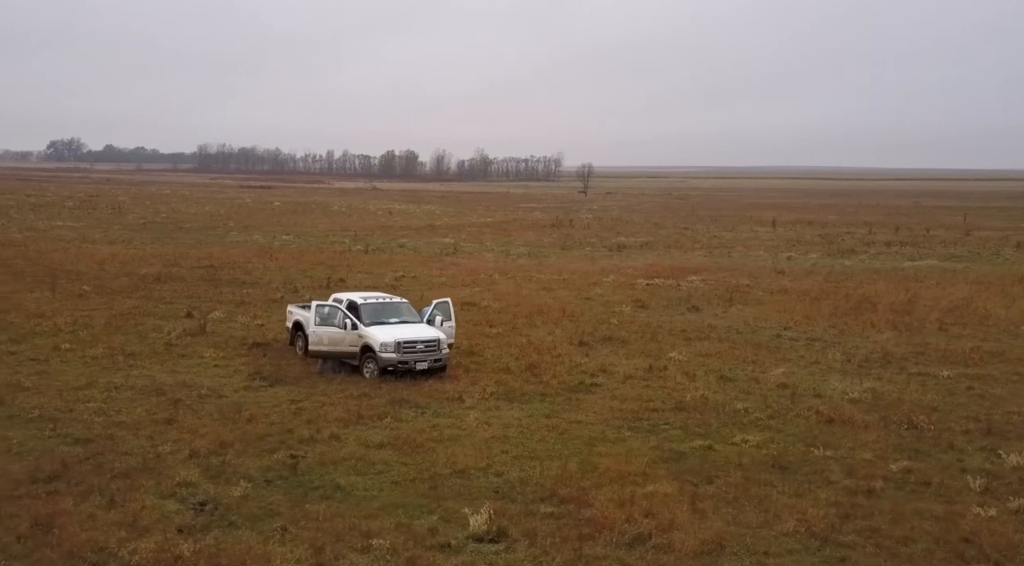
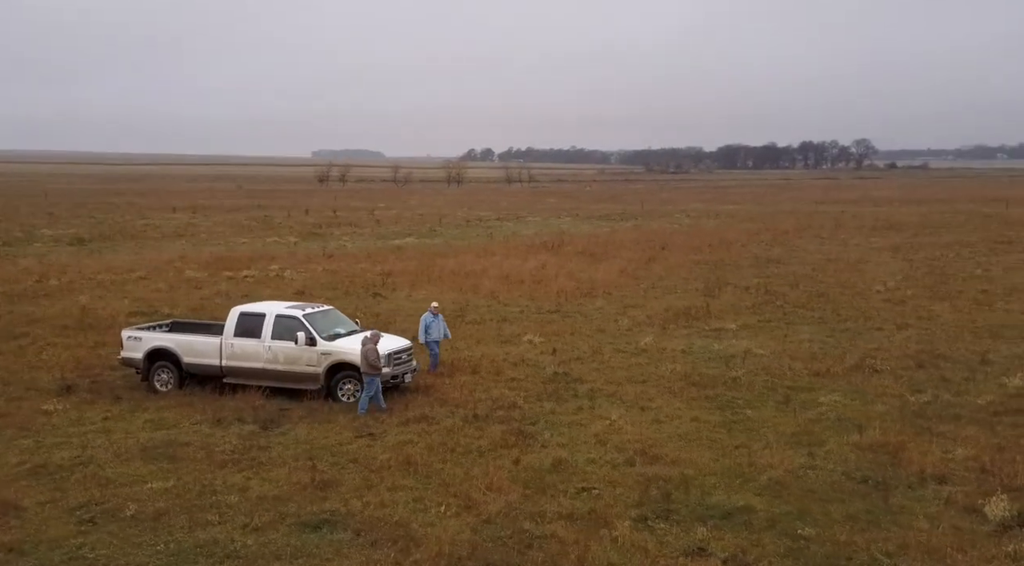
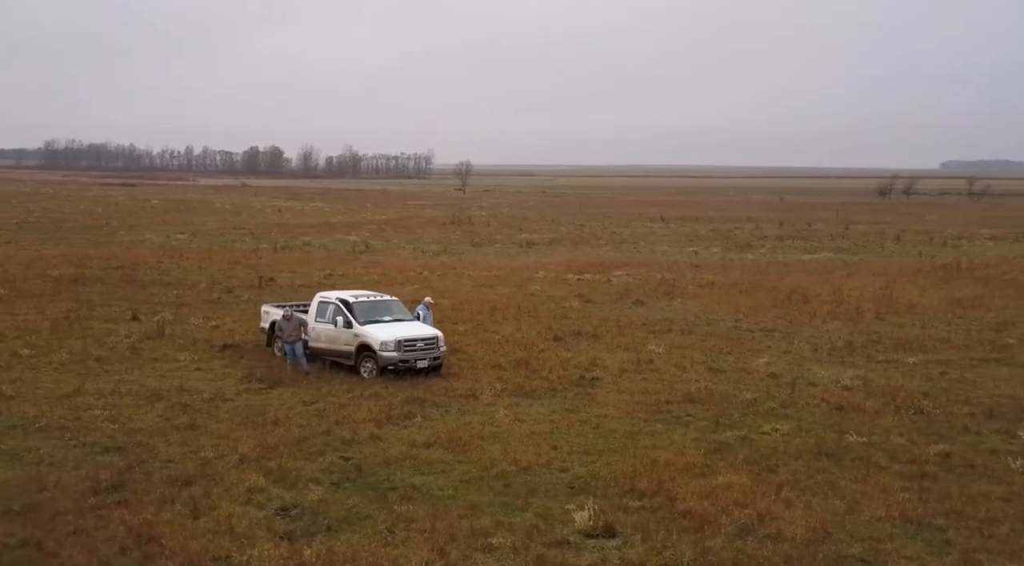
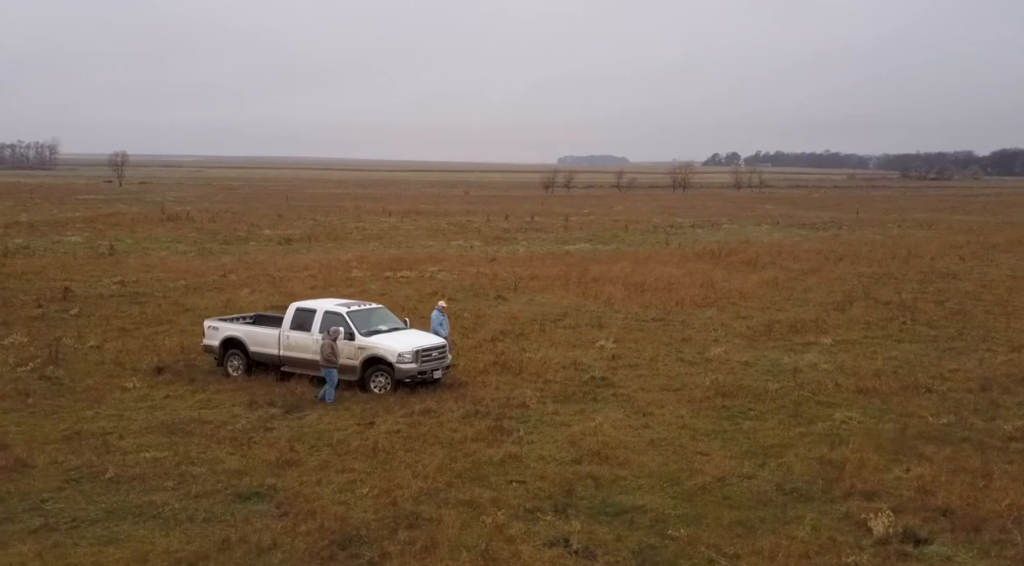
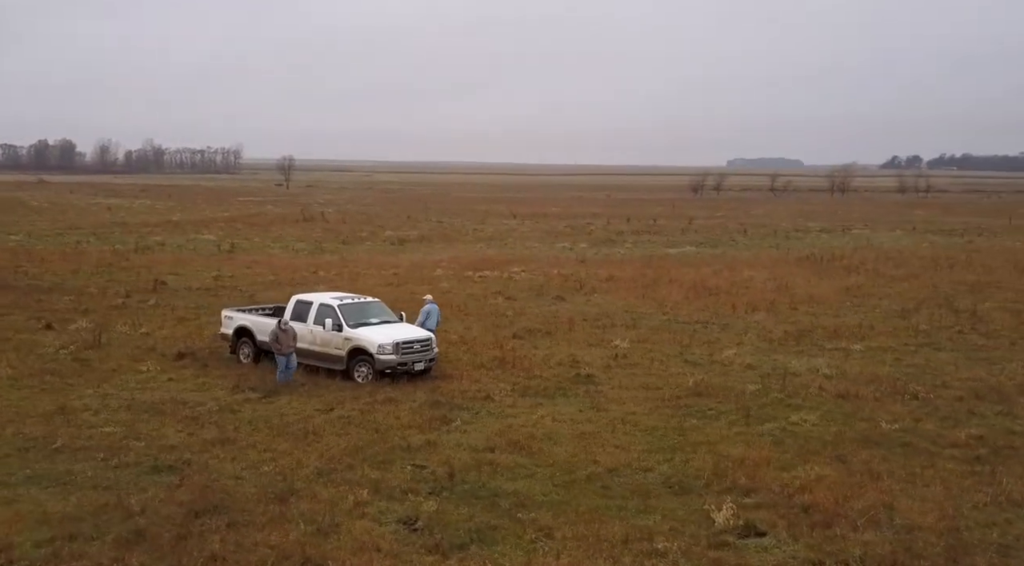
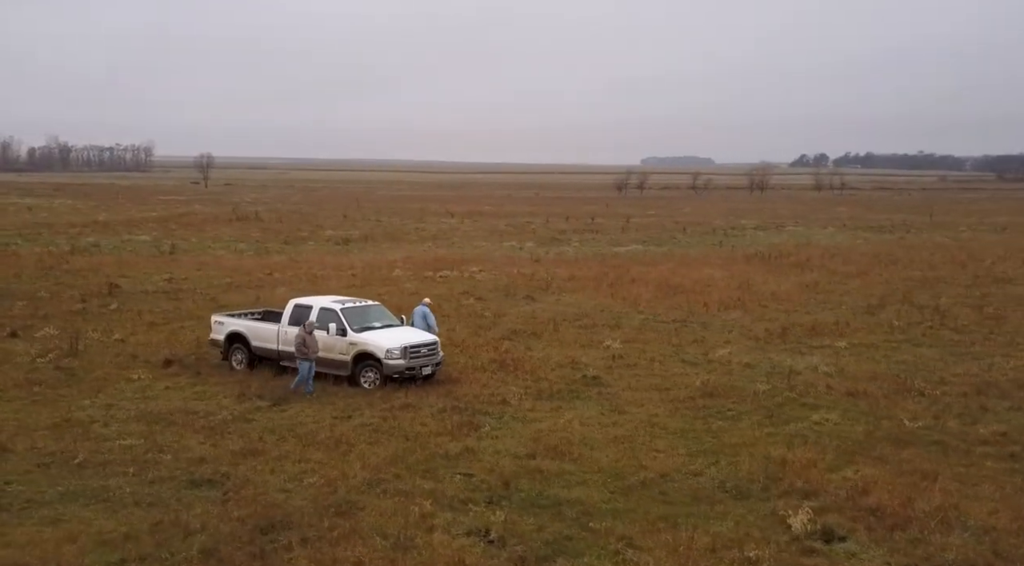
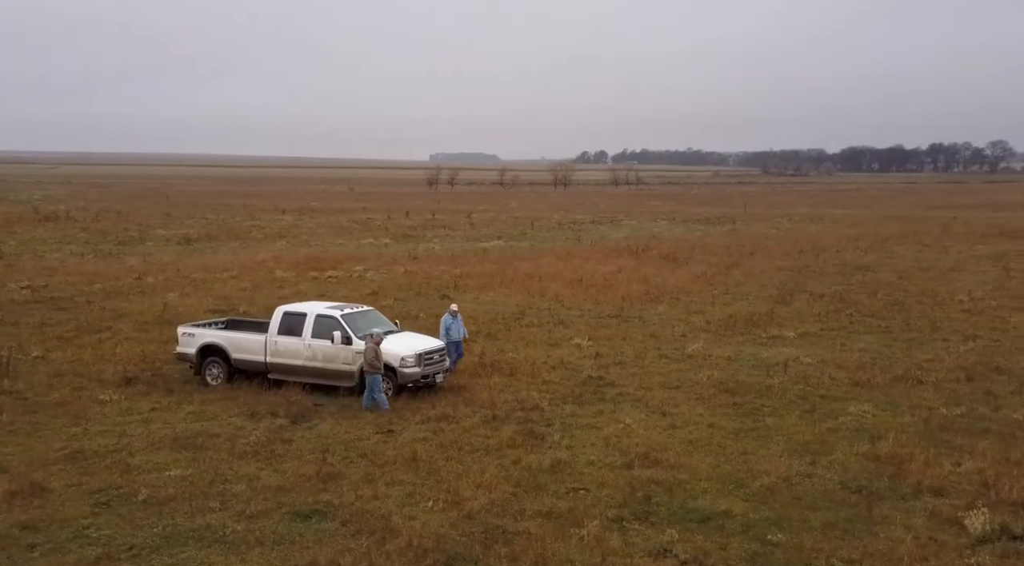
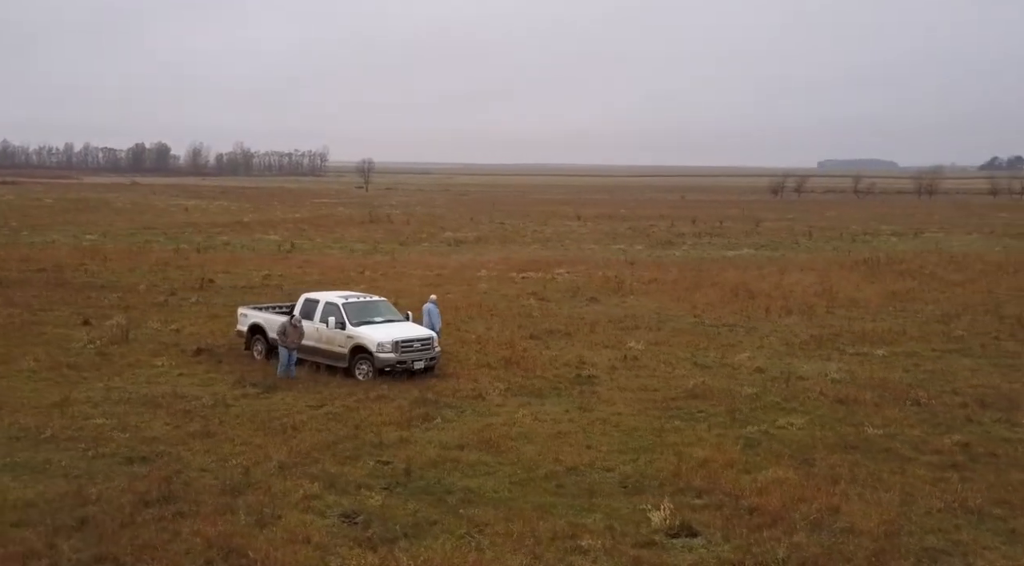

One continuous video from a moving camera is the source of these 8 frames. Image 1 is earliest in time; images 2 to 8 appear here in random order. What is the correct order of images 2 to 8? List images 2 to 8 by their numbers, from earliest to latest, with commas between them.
3, 8, 5, 6, 4, 7, 2
